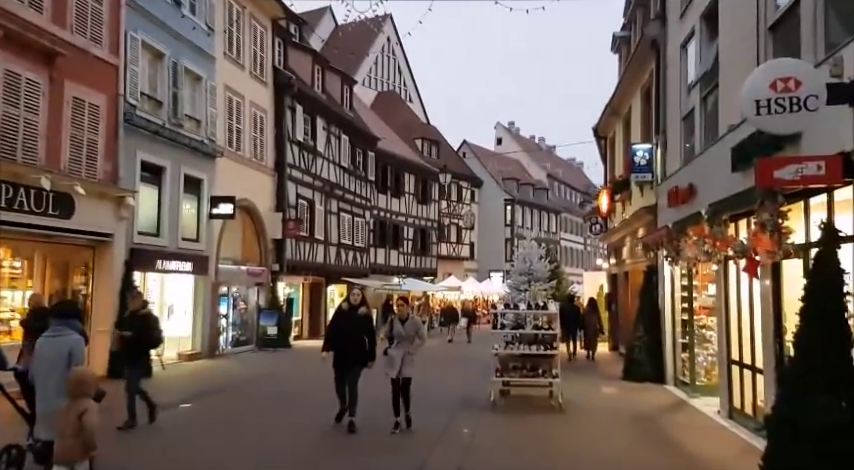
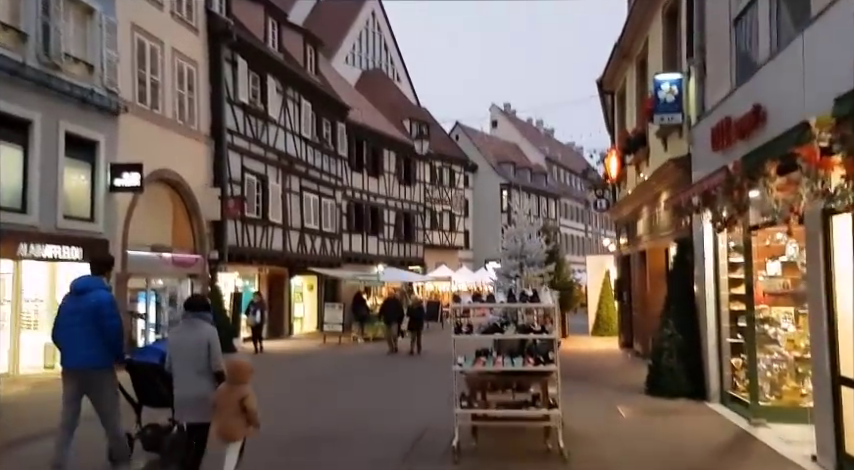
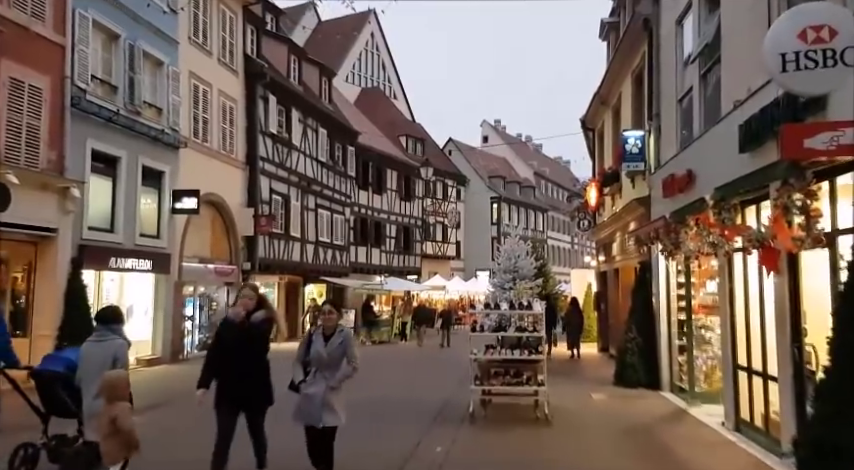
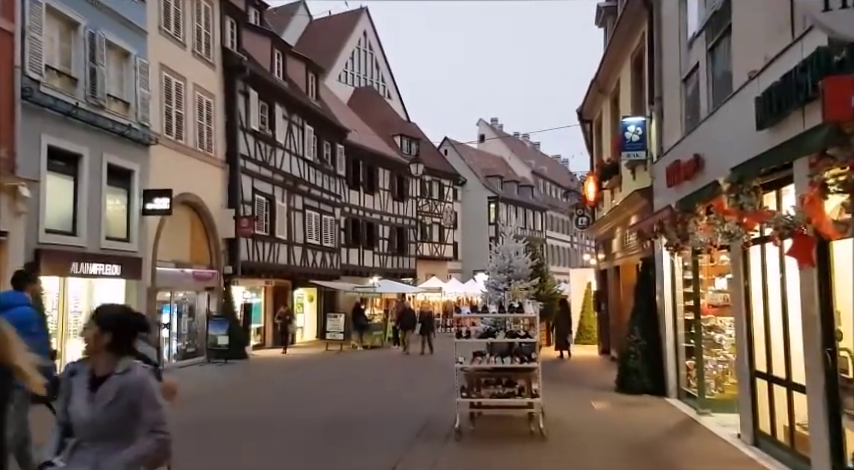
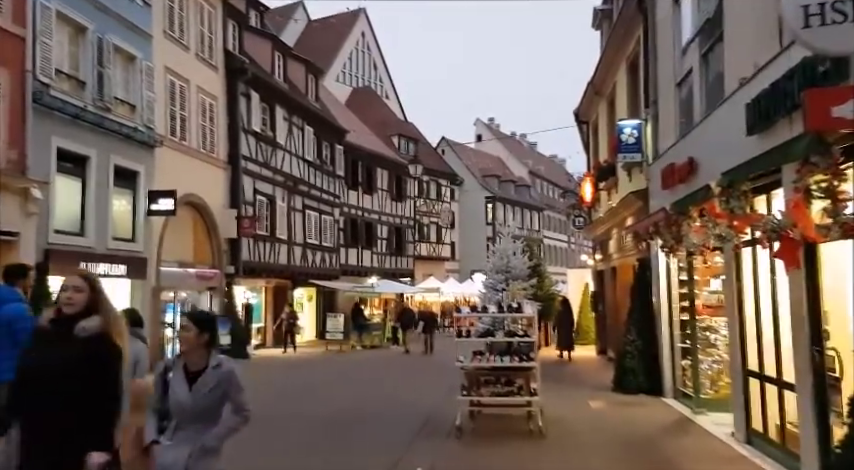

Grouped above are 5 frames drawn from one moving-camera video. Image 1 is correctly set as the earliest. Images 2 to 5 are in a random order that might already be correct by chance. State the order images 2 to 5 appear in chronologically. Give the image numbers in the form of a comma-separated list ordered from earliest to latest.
3, 5, 4, 2
